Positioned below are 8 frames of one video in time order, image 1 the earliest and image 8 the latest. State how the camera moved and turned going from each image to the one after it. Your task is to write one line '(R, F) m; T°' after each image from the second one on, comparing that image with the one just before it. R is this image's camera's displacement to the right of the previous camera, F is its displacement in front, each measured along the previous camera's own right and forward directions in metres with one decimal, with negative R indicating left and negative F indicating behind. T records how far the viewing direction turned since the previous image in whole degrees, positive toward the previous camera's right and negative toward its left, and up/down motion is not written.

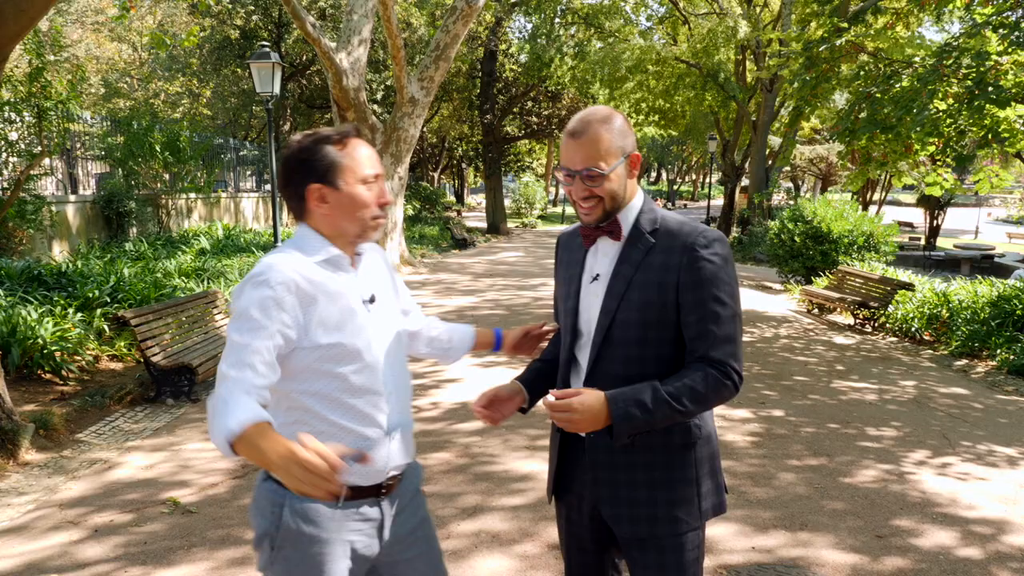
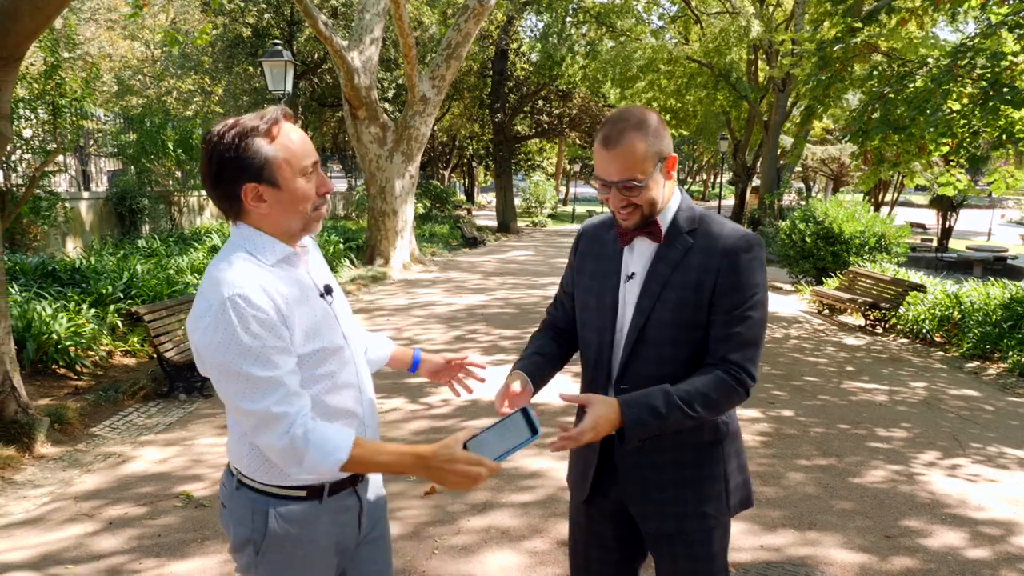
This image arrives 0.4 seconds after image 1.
(0.0, 0.0) m; -1°
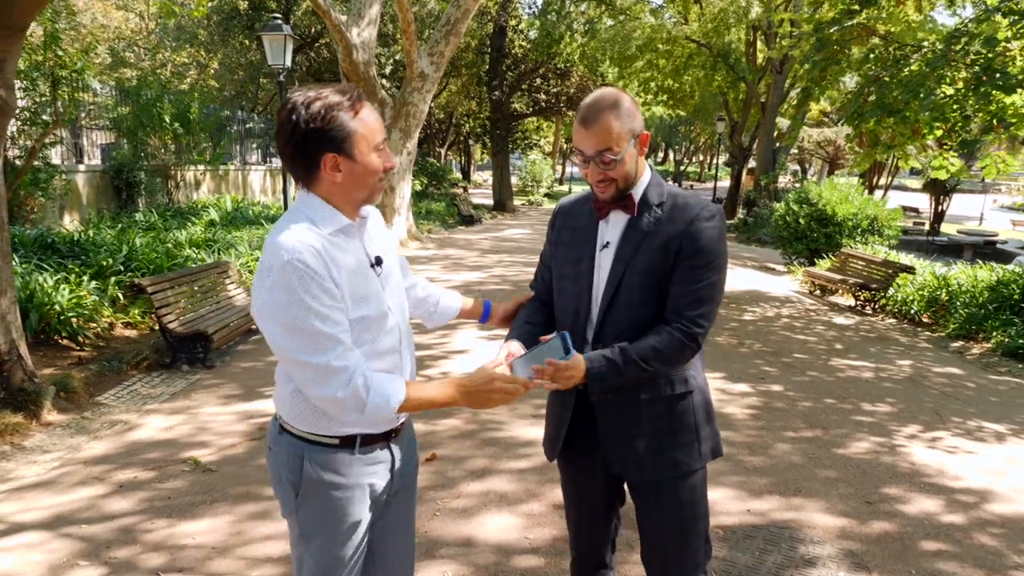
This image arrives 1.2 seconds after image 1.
(0.0, -0.1) m; 0°
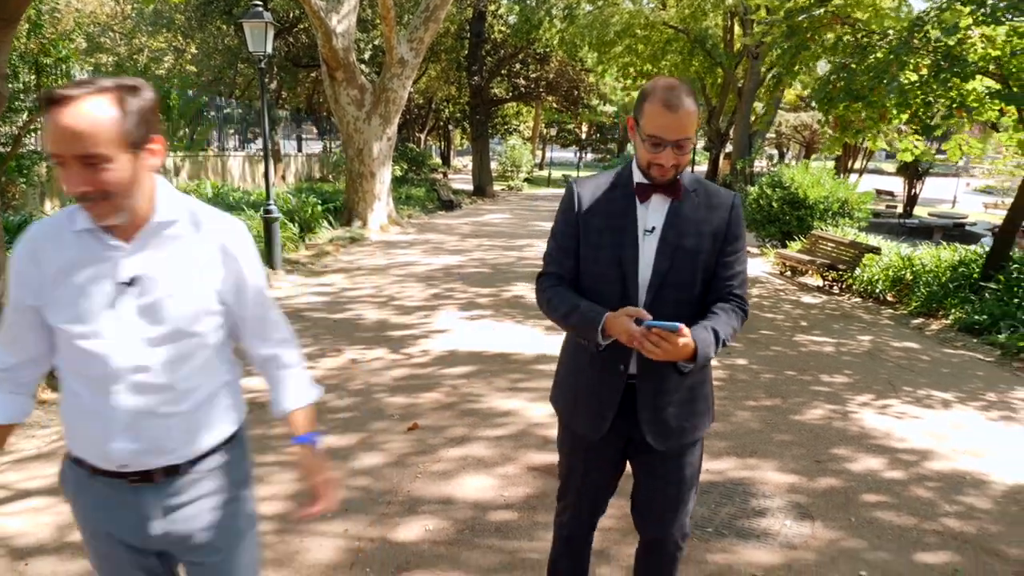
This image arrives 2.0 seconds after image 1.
(0.0, -0.3) m; +1°
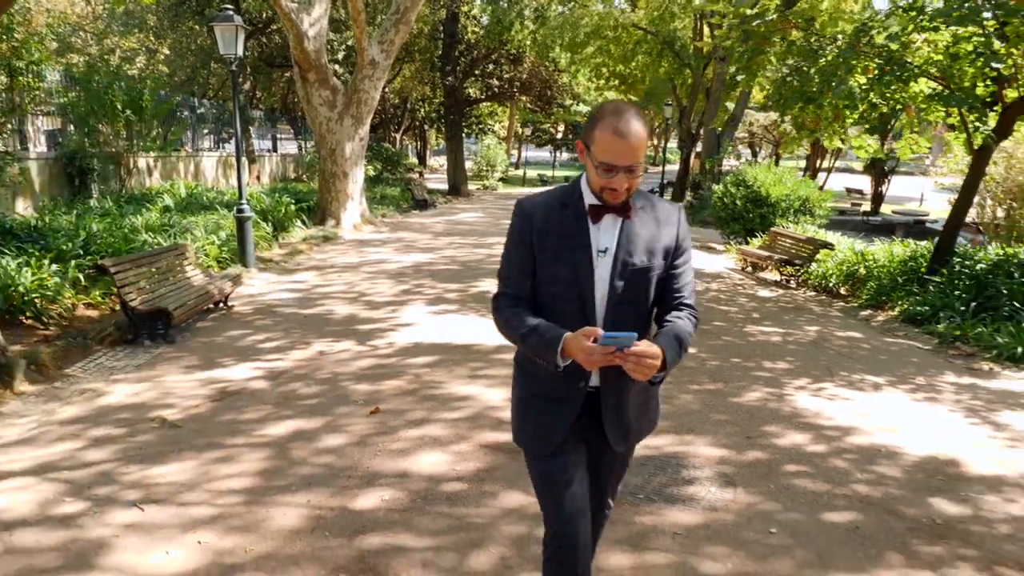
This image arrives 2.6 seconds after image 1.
(+0.2, -0.3) m; +2°
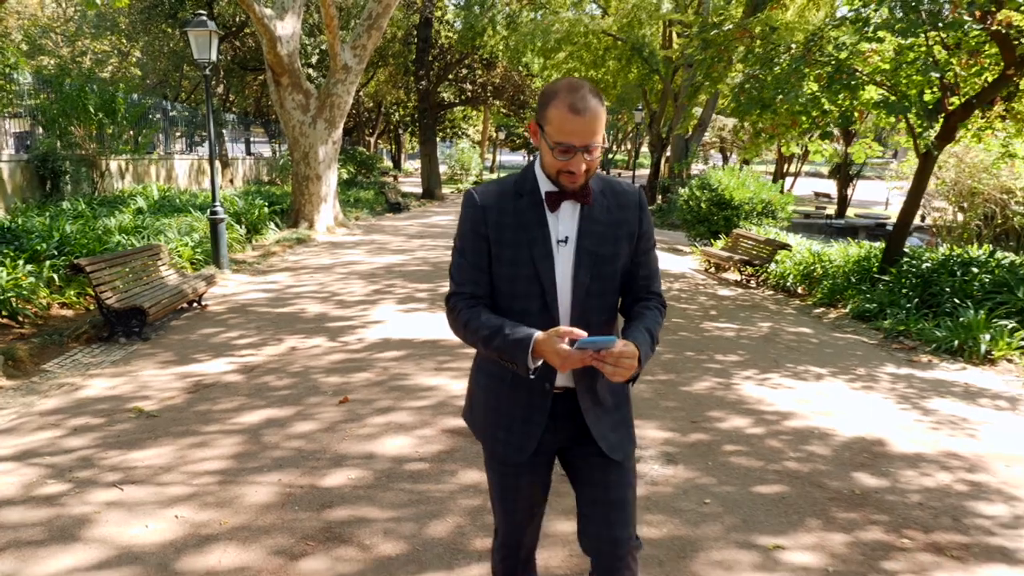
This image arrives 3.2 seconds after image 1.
(+0.1, -0.3) m; +2°
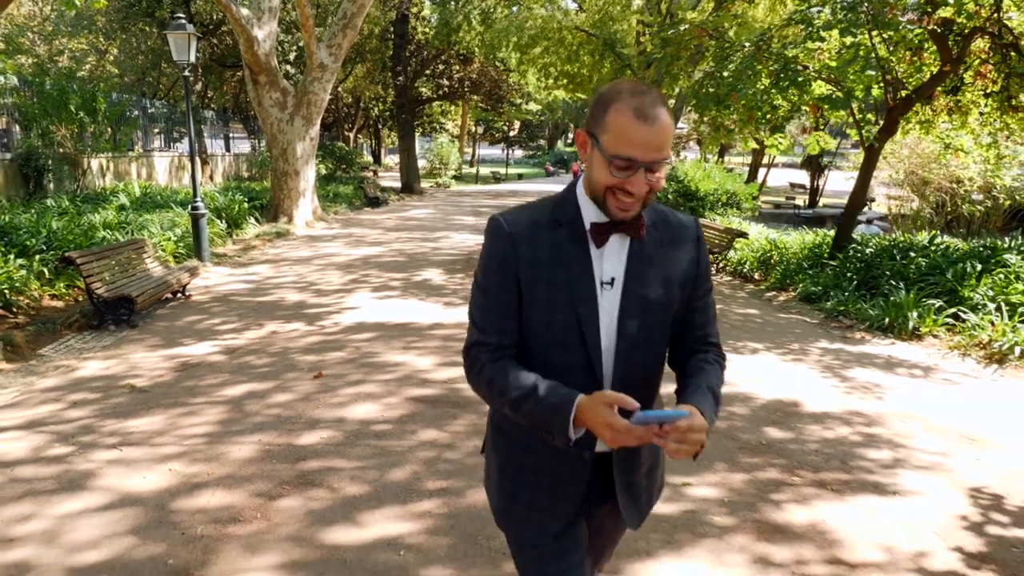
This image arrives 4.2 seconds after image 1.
(+0.2, -0.6) m; +1°
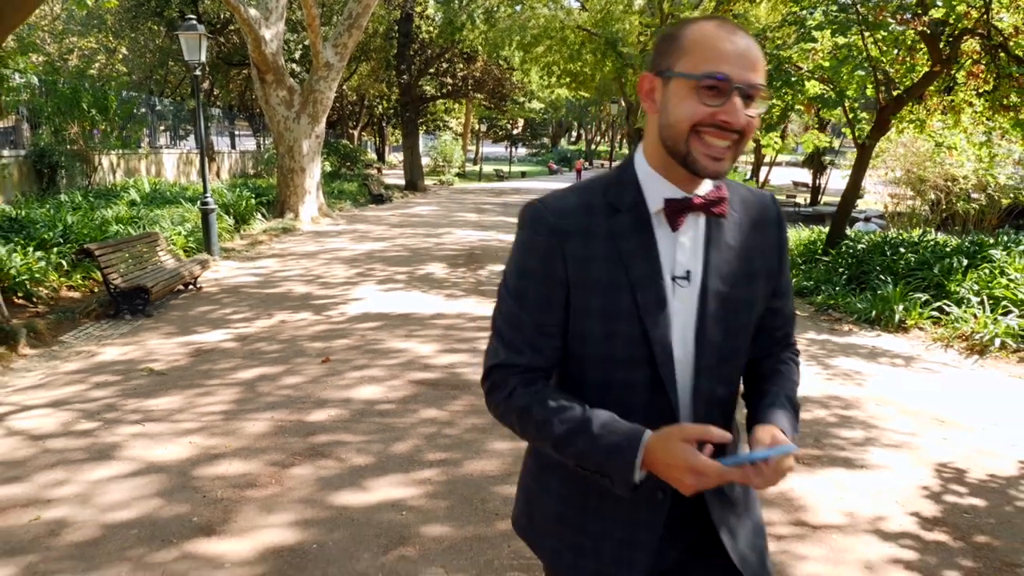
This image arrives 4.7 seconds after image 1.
(+0.1, -0.3) m; 0°
